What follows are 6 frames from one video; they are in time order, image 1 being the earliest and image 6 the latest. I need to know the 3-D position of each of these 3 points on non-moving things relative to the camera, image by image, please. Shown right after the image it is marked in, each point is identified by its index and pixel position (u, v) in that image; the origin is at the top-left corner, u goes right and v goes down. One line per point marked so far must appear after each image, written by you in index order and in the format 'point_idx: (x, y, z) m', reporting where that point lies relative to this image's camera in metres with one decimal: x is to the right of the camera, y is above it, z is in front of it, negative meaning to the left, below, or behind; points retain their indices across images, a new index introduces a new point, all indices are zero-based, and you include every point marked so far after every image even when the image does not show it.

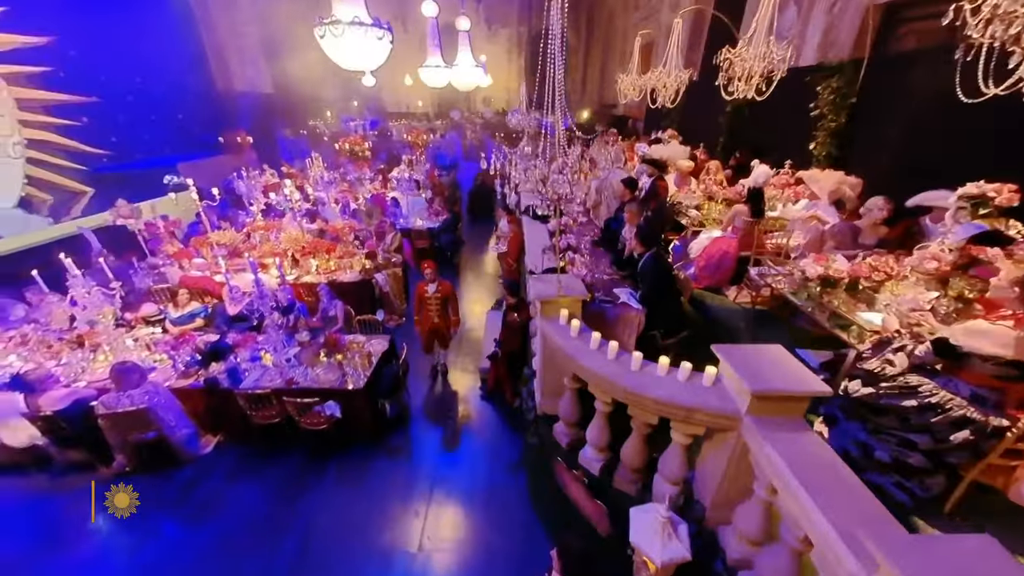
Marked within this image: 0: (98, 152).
0: (-10.1, +3.3, +8.7) m
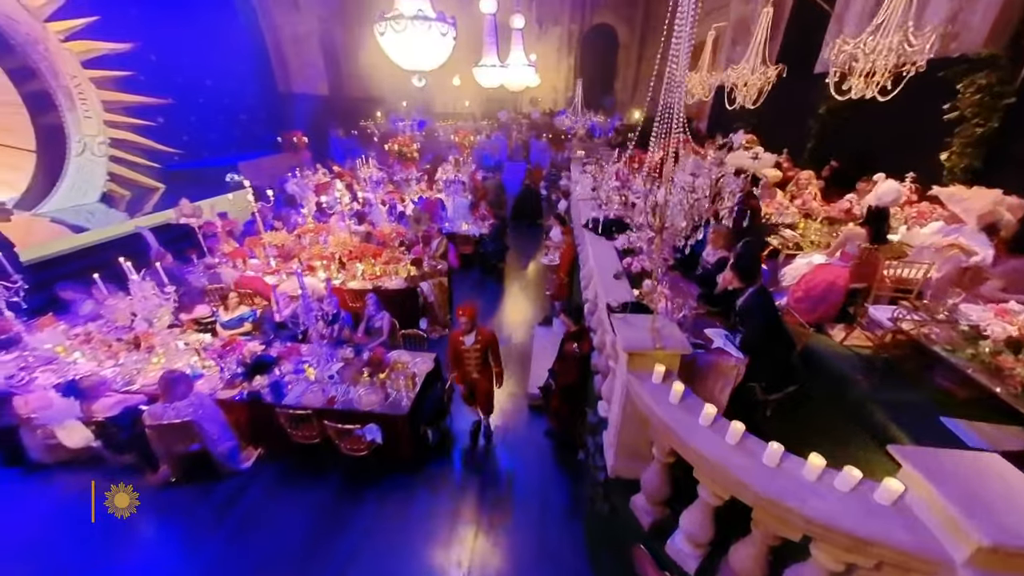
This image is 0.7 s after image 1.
0: (-8.8, +3.6, +9.3) m
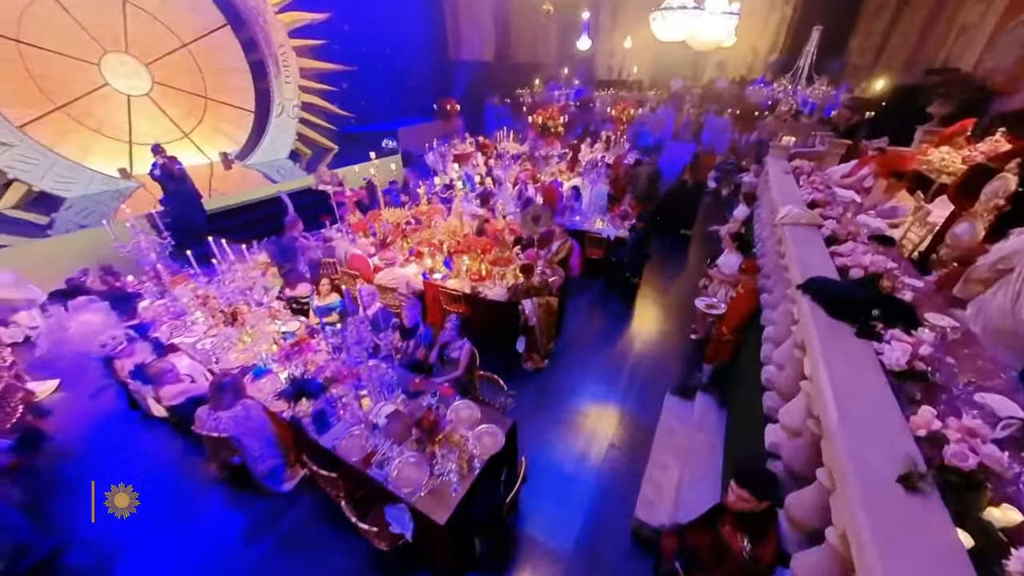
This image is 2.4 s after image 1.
0: (-4.7, +5.0, +10.2) m
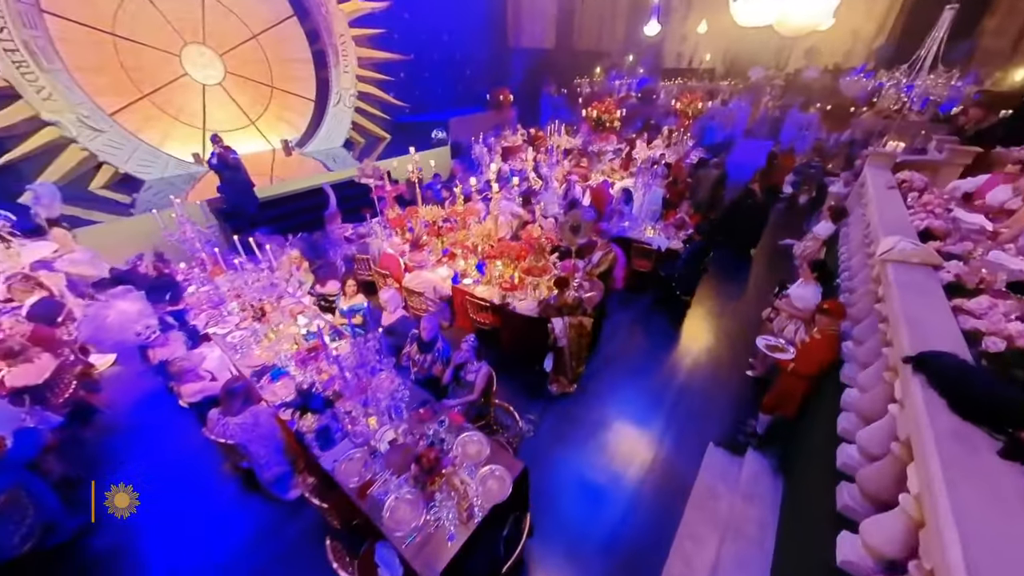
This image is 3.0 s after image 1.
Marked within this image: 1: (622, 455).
0: (-3.2, +5.3, +10.3) m
1: (+1.0, -1.5, +3.2) m
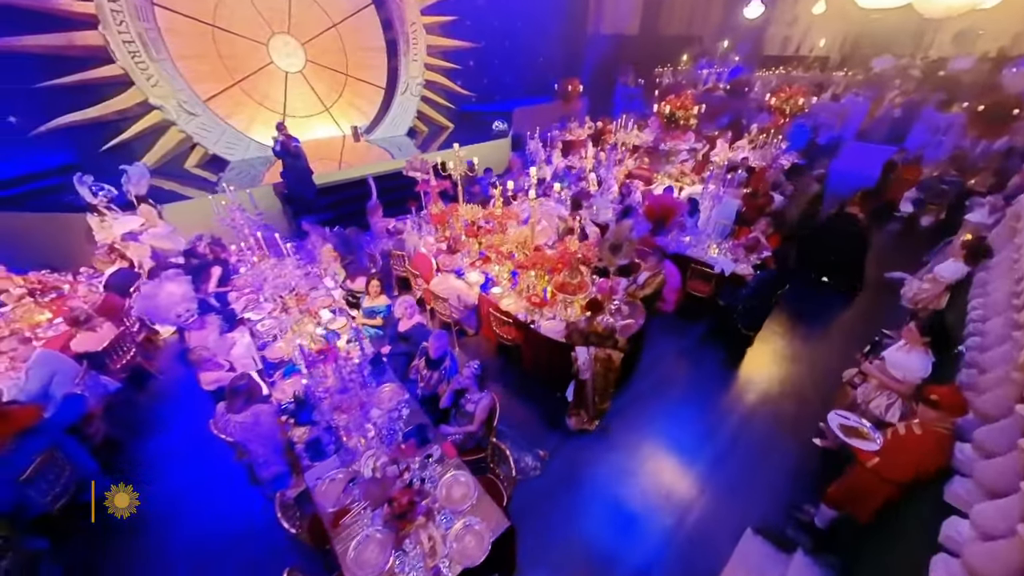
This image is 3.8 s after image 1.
0: (-1.3, +5.5, +10.2) m
1: (+1.0, -1.8, +2.8) m
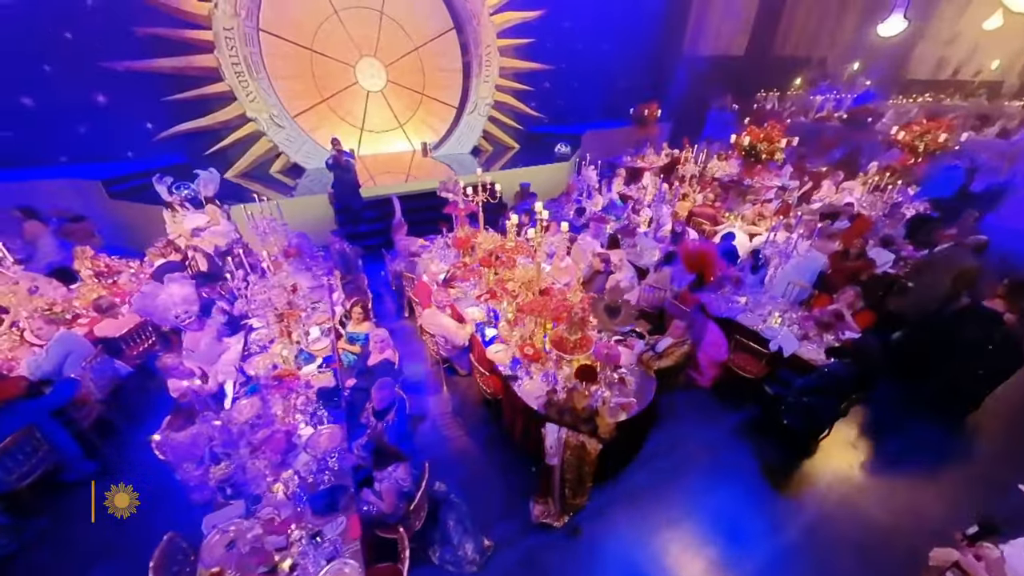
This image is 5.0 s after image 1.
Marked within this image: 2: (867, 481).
0: (+0.7, +4.9, +10.0) m
1: (+0.4, -2.3, +2.2) m
2: (+3.1, -1.7, +3.0) m
